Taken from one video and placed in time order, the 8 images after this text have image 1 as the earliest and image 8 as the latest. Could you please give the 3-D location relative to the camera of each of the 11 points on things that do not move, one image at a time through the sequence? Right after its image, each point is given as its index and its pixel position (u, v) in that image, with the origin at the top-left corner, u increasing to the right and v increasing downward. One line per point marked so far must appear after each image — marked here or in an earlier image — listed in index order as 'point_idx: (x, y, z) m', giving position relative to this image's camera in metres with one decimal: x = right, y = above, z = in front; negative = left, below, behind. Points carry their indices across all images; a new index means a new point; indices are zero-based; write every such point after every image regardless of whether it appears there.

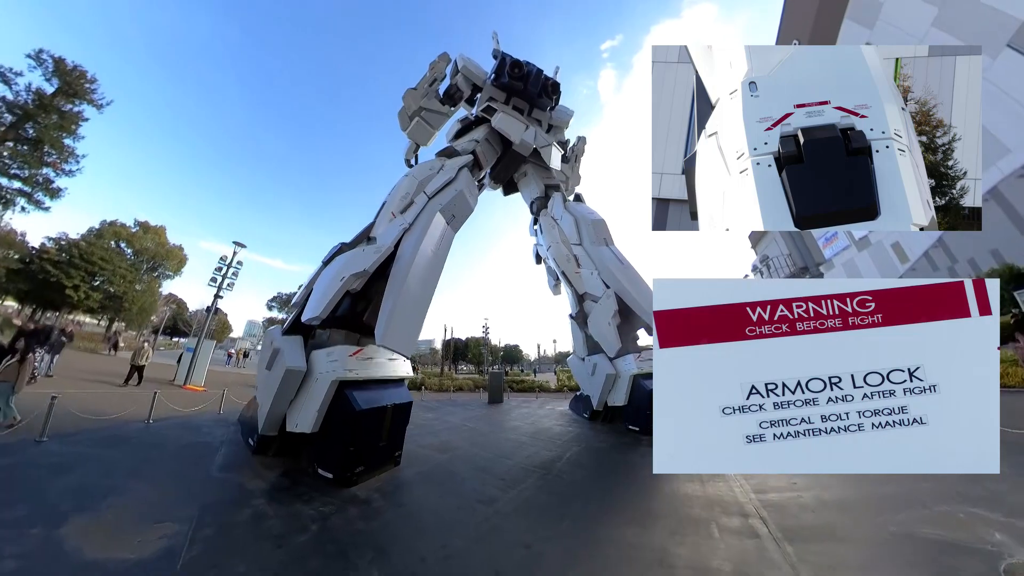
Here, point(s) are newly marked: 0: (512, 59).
0: (0.0, +4.8, +7.1) m
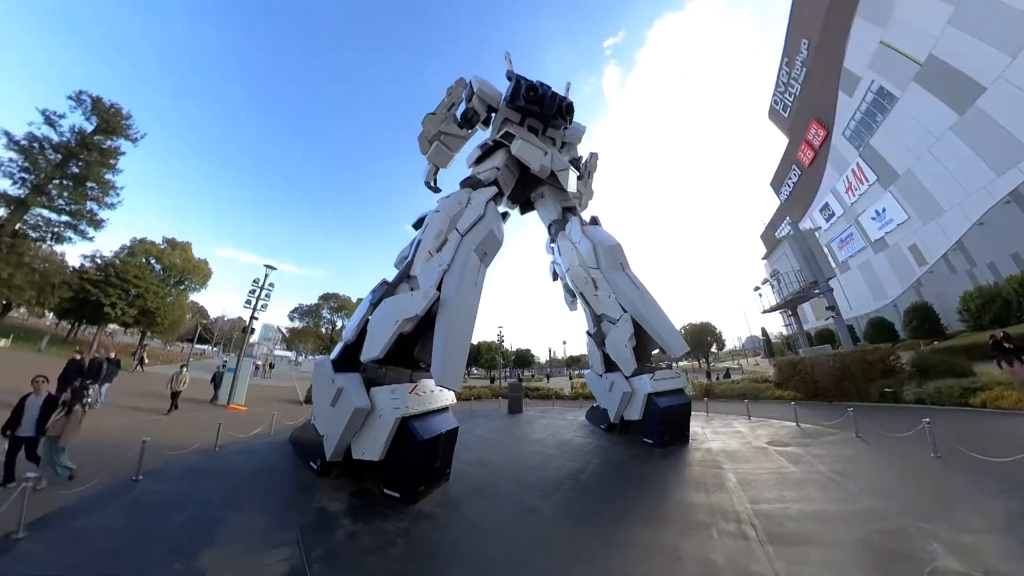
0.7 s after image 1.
0: (+0.4, +4.5, +7.7) m
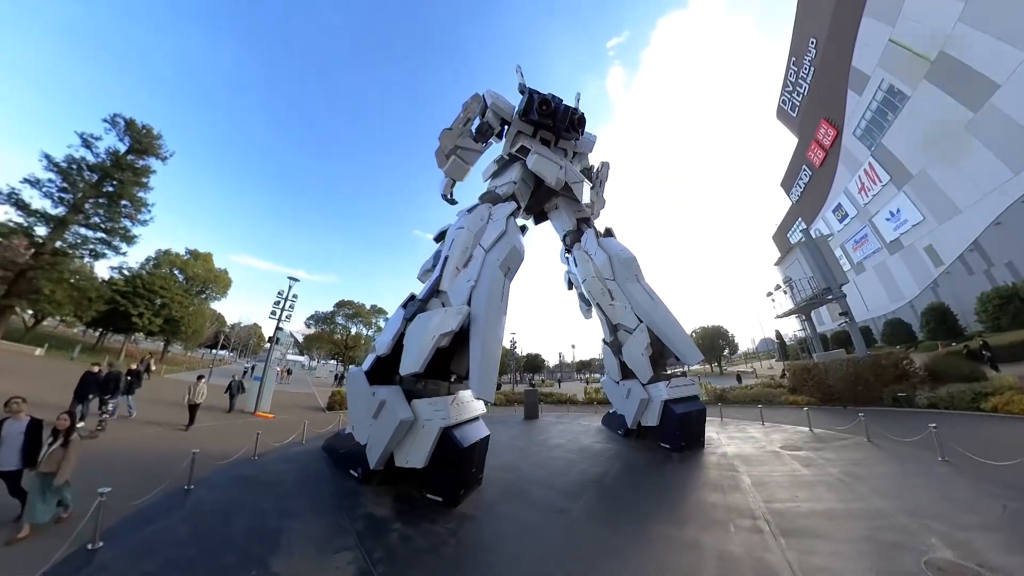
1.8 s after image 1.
0: (+0.7, +4.2, +8.0) m
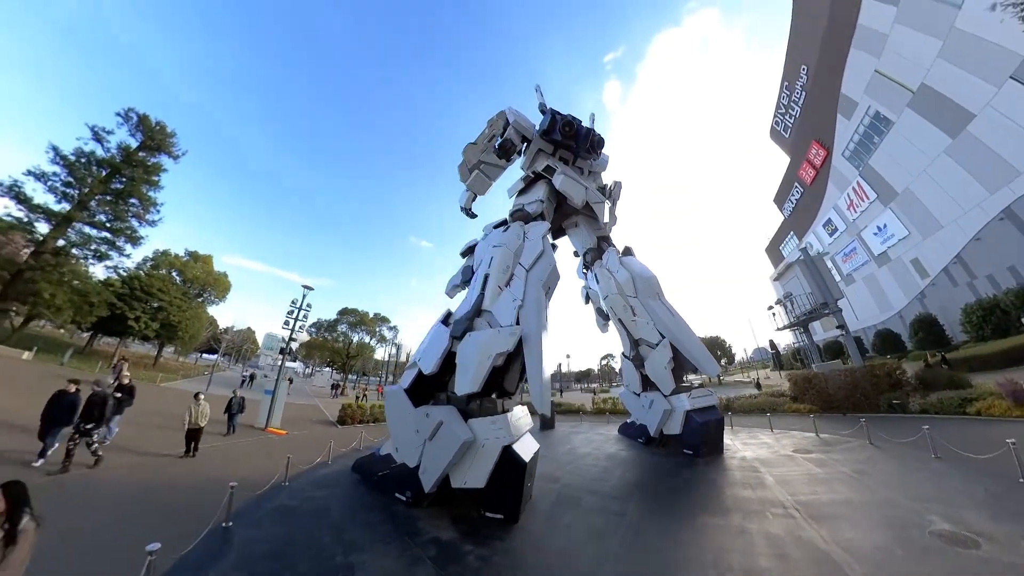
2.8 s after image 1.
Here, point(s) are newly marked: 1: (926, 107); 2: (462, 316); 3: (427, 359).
0: (+1.2, +3.9, +8.7) m
1: (+19.3, +8.4, +17.4) m
2: (-0.7, -0.4, +5.6) m
3: (-1.1, -1.0, +5.3) m
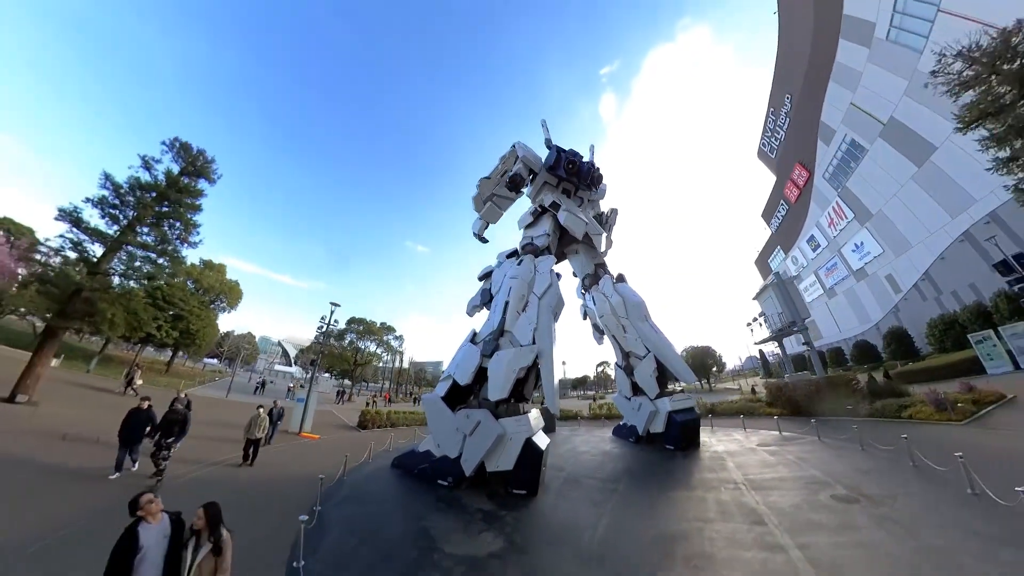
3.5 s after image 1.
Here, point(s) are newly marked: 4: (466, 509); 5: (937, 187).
0: (+1.5, +3.4, +10.0) m
1: (+19.5, +7.7, +19.0) m
2: (-0.4, -0.8, +6.8) m
3: (-0.8, -1.4, +6.6) m
4: (-0.6, -2.8, +5.0) m
5: (+19.4, +4.6, +17.2) m
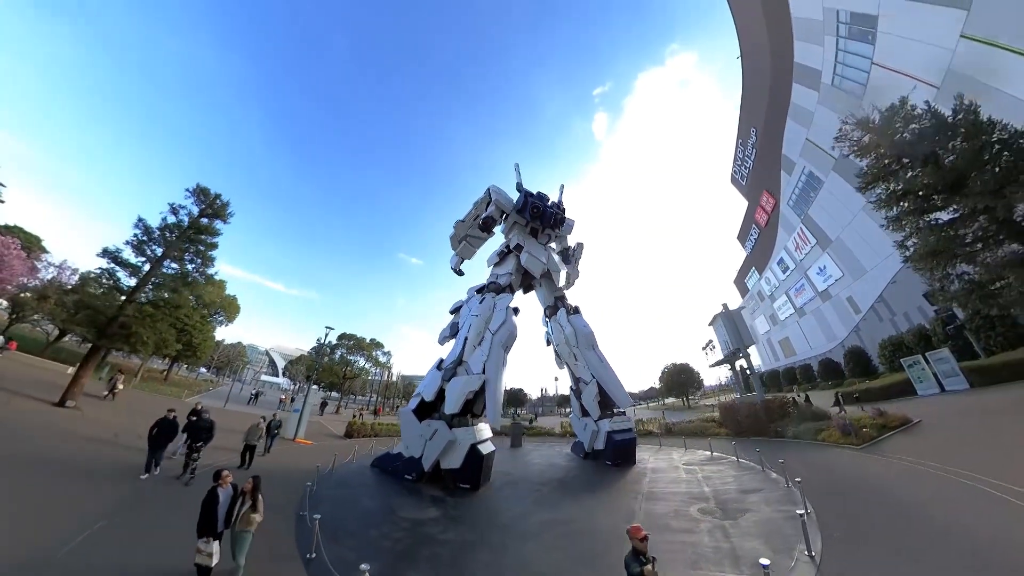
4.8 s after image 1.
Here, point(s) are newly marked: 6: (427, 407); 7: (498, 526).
0: (+0.5, +2.5, +11.2) m
1: (+18.4, +6.4, +20.6) m
2: (-1.3, -1.6, +7.8) m
3: (-1.7, -2.1, +7.5) m
4: (-1.5, -3.5, +5.9) m
5: (+18.4, +3.4, +18.7) m
6: (-1.8, -2.5, +7.8) m
7: (-0.2, -3.2, +5.0) m
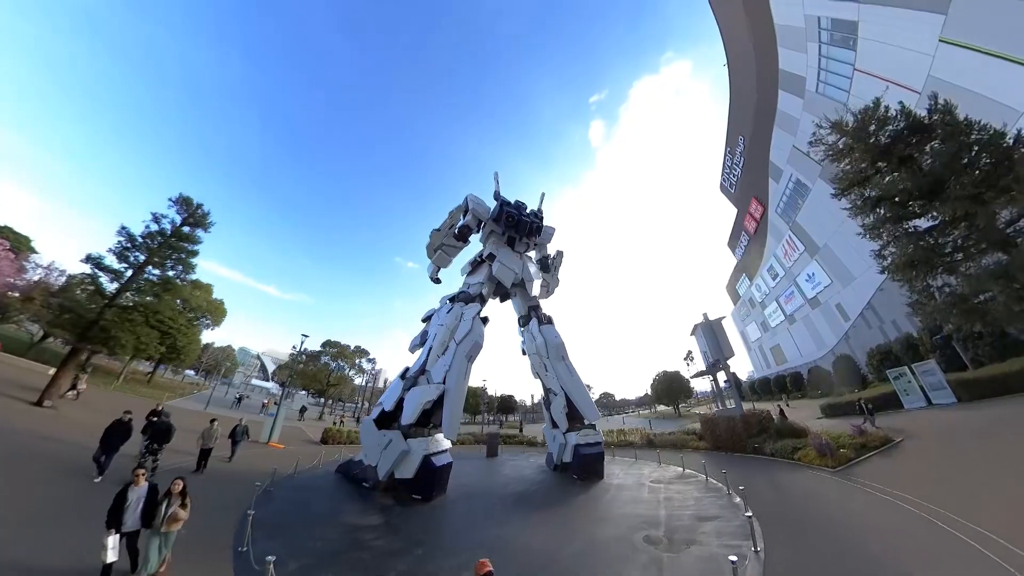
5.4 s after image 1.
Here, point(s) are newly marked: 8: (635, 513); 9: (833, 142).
0: (-0.3, +2.3, +11.0) m
1: (+17.6, +6.0, +20.6) m
2: (-2.1, -1.8, +7.5) m
3: (-2.5, -2.3, +7.2) m
4: (-2.3, -3.7, +5.6) m
5: (+17.5, +3.0, +18.6) m
6: (-2.6, -2.7, +7.4) m
7: (-0.9, -3.3, +4.7) m
8: (+1.8, -3.2, +5.4) m
9: (+7.9, +3.6, +9.1) m
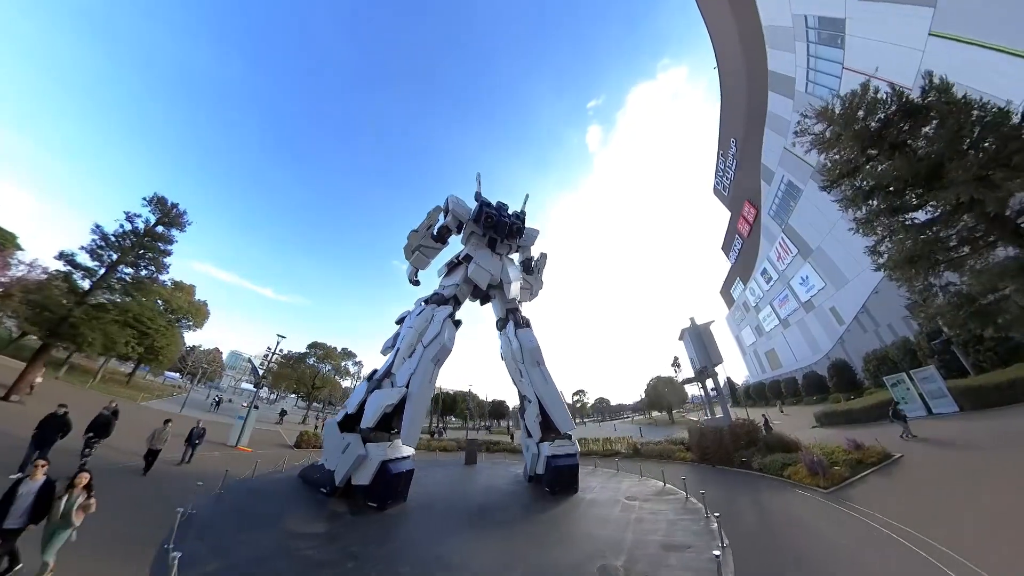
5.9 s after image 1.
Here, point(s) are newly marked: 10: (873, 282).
0: (-0.9, +2.2, +10.5) m
1: (+16.8, +5.8, +20.3) m
2: (-2.7, -1.8, +7.0) m
3: (-3.1, -2.3, +6.7) m
4: (-2.9, -3.7, +5.1) m
5: (+16.8, +2.9, +18.2) m
6: (-3.2, -2.7, +6.9) m
7: (-1.6, -3.3, +4.2) m
8: (+1.2, -3.3, +4.9) m
9: (+7.2, +3.5, +8.7) m
10: (+16.8, +0.1, +17.7) m
